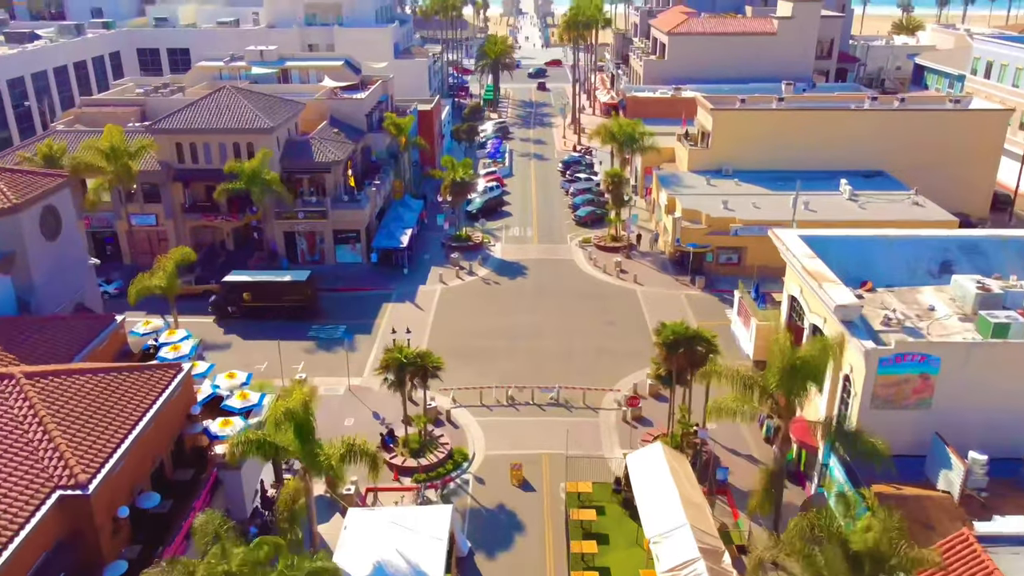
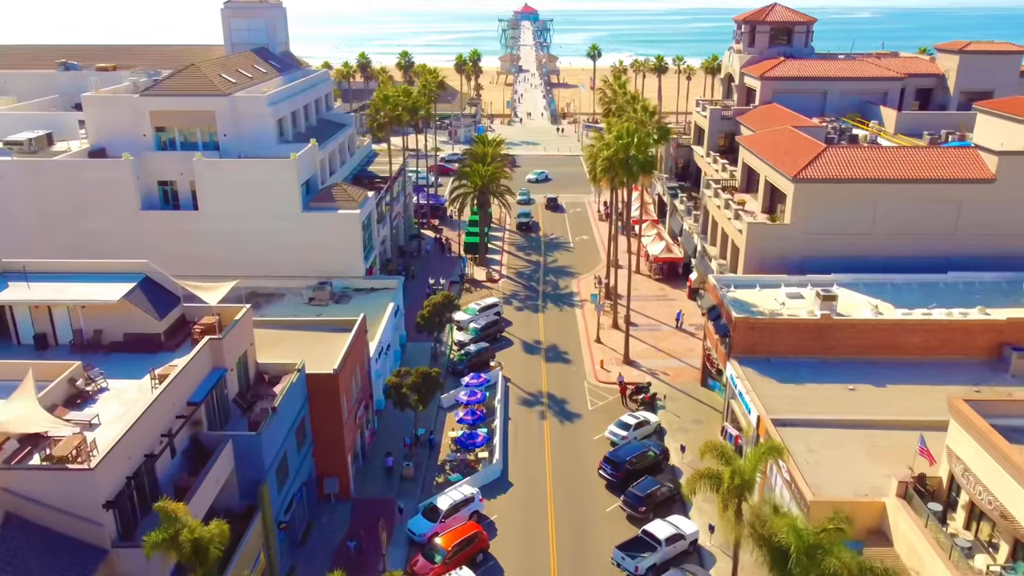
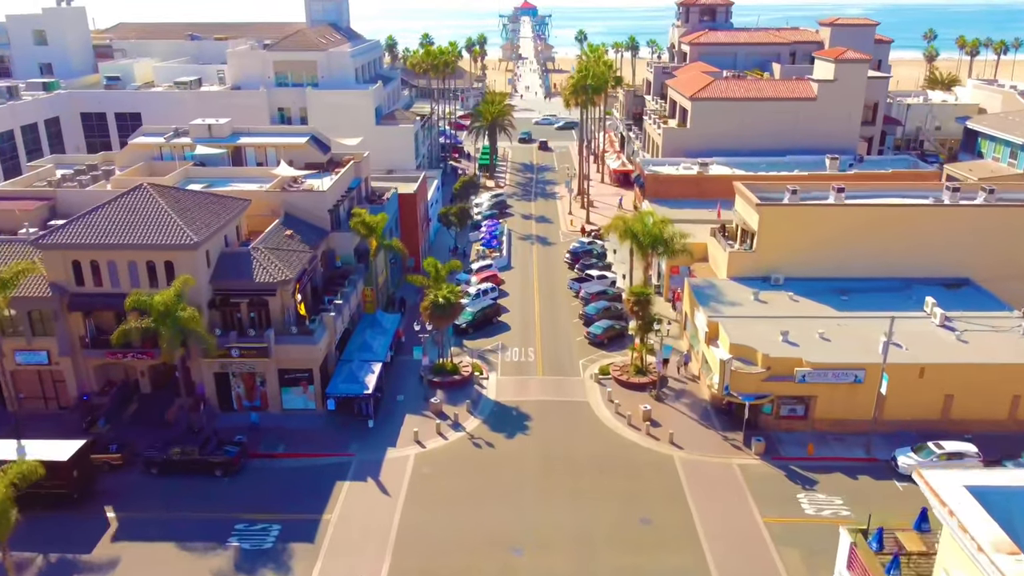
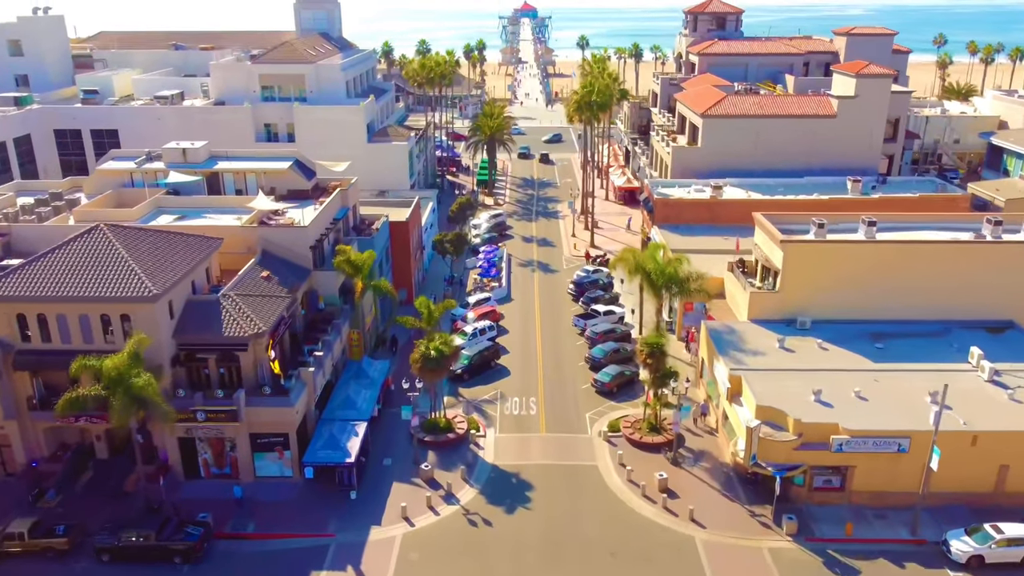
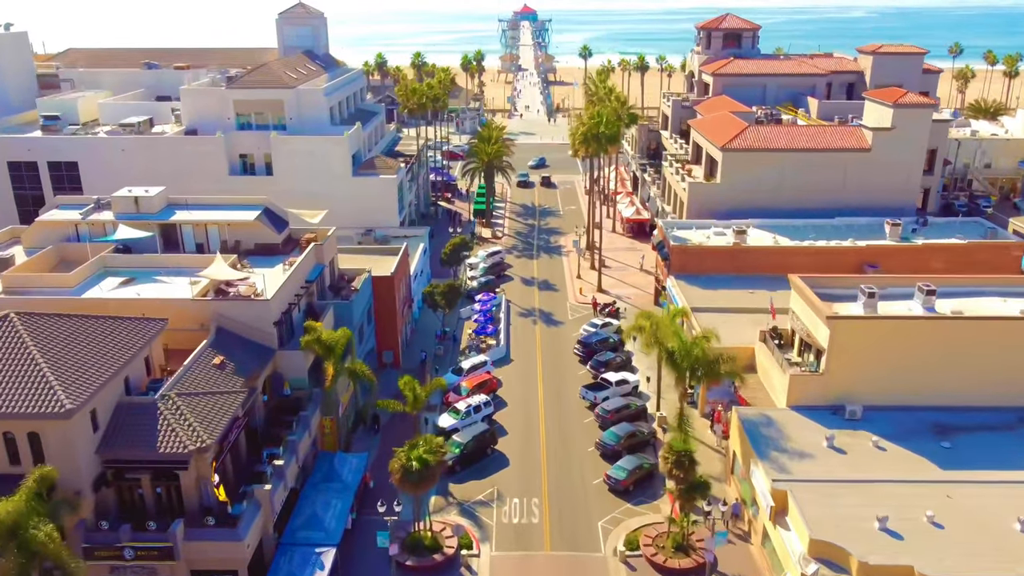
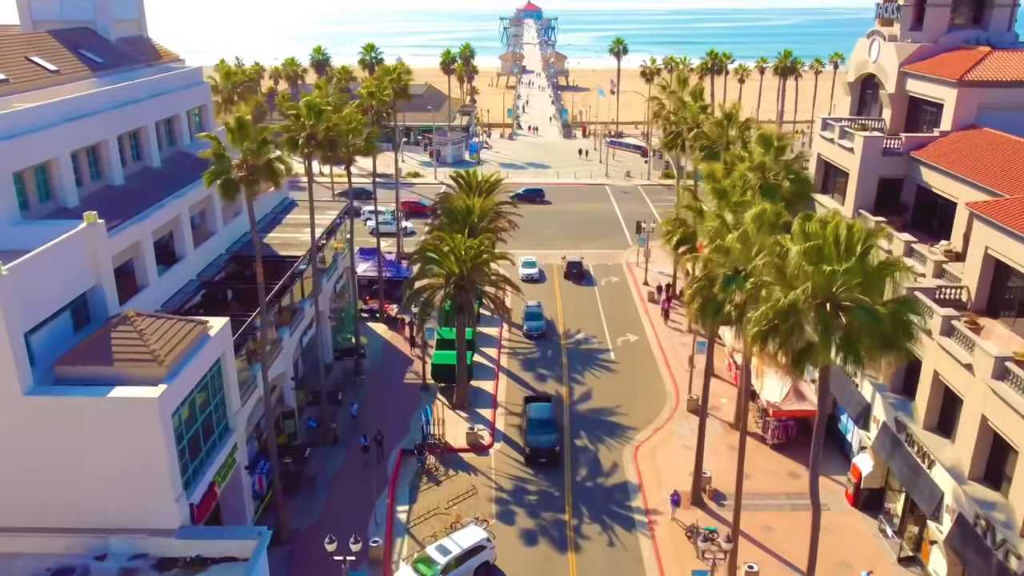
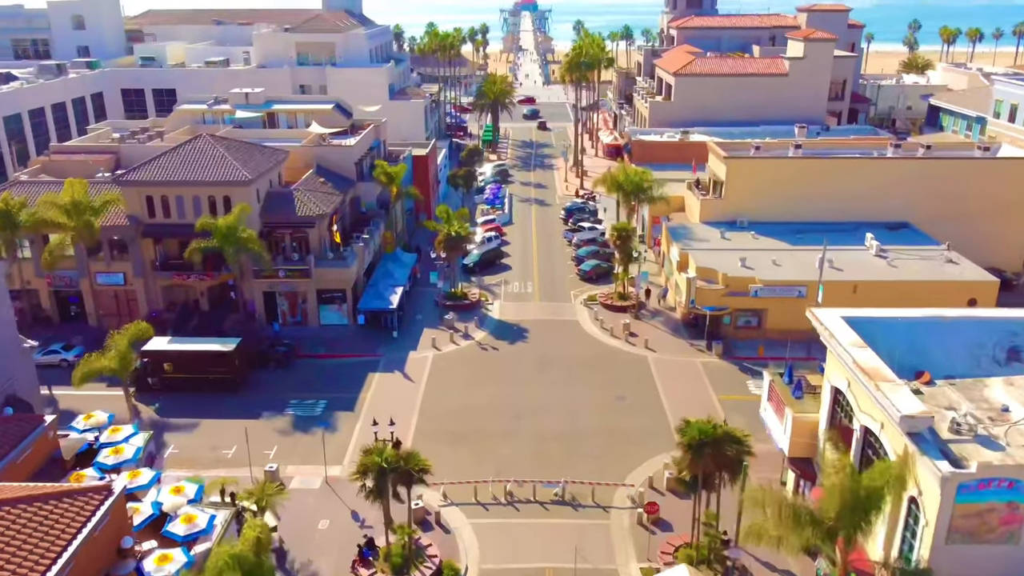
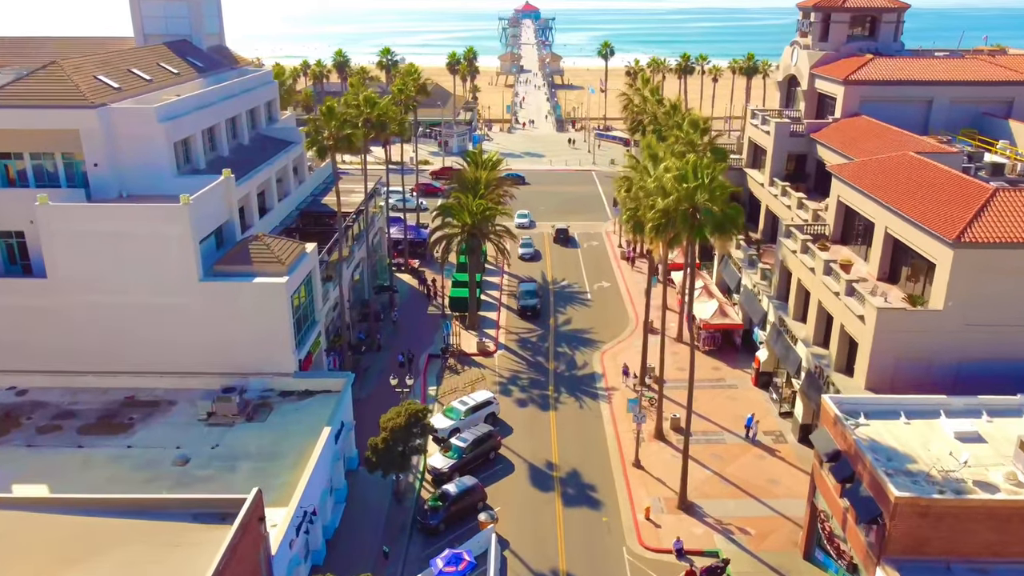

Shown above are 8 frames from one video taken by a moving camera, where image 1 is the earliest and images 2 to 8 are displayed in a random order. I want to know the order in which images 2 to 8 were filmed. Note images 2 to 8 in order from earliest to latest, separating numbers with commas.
7, 3, 4, 5, 2, 8, 6
